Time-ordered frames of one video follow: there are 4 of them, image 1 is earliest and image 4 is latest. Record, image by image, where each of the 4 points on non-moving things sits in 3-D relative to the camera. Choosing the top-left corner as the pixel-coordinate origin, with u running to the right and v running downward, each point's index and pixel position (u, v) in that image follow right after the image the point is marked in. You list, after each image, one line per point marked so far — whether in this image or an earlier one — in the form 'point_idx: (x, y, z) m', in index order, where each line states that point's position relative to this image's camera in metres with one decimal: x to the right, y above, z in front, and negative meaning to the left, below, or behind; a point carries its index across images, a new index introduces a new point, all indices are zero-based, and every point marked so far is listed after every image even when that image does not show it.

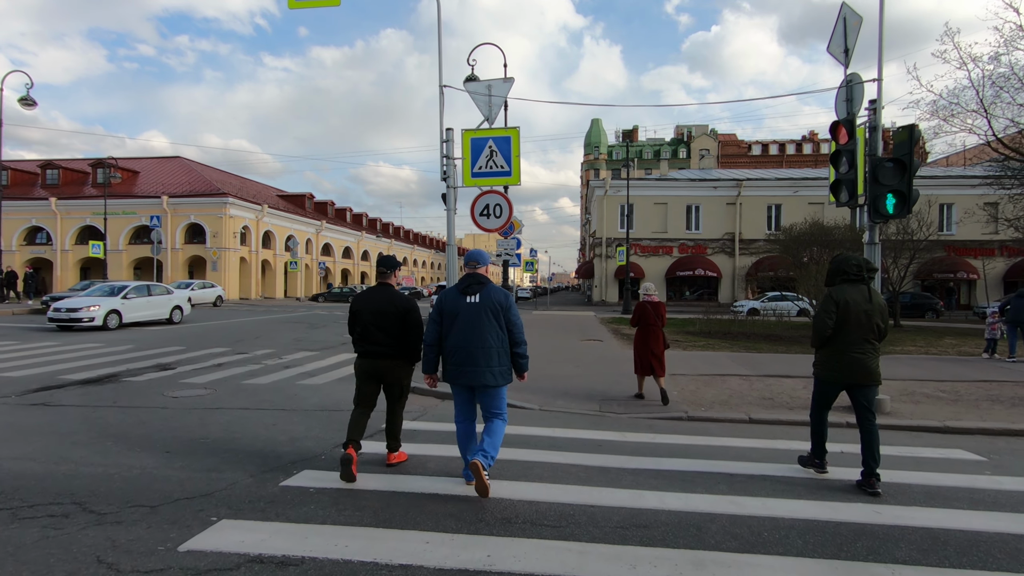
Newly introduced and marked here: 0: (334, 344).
0: (-4.9, -1.5, +14.9) m
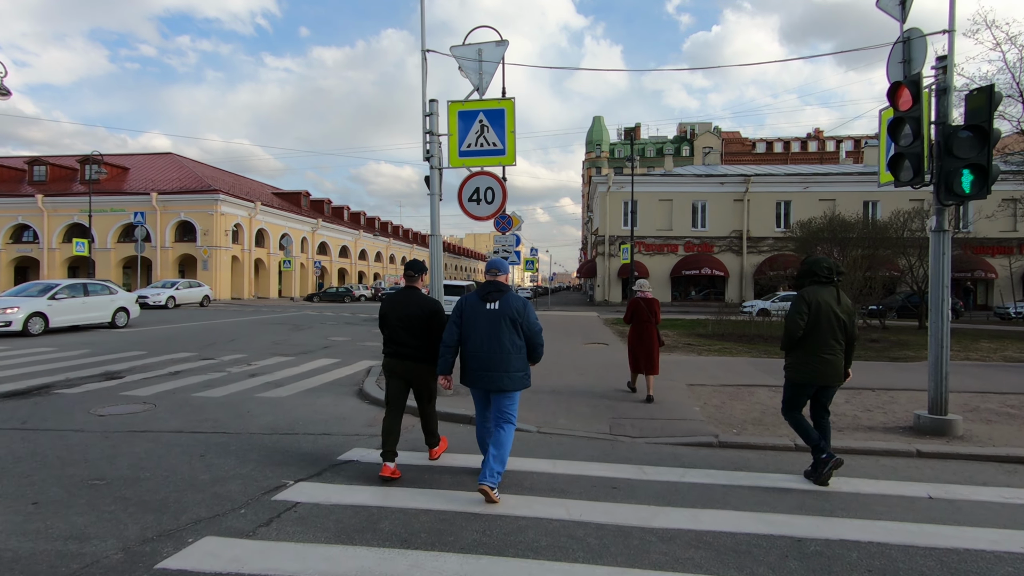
0: (-5.0, -1.5, +13.7) m
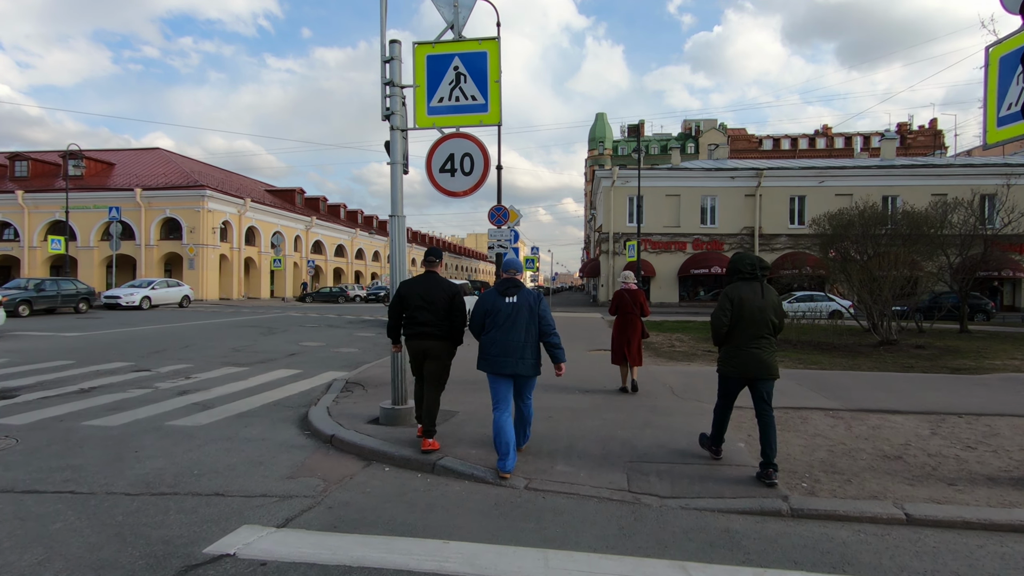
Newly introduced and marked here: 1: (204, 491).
0: (-5.1, -1.5, +11.9) m
1: (-2.3, -1.5, +4.0) m
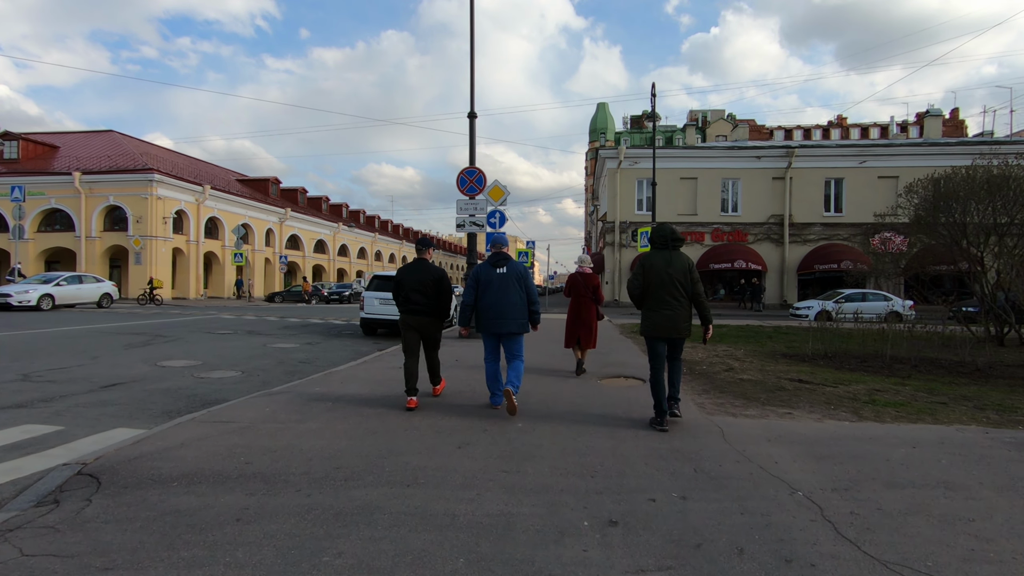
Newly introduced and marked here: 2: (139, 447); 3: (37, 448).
0: (-5.7, -1.3, +7.2) m
1: (-2.8, -1.3, -0.7) m
2: (-3.1, -1.3, +4.5) m
3: (-4.2, -1.4, +4.8) m
